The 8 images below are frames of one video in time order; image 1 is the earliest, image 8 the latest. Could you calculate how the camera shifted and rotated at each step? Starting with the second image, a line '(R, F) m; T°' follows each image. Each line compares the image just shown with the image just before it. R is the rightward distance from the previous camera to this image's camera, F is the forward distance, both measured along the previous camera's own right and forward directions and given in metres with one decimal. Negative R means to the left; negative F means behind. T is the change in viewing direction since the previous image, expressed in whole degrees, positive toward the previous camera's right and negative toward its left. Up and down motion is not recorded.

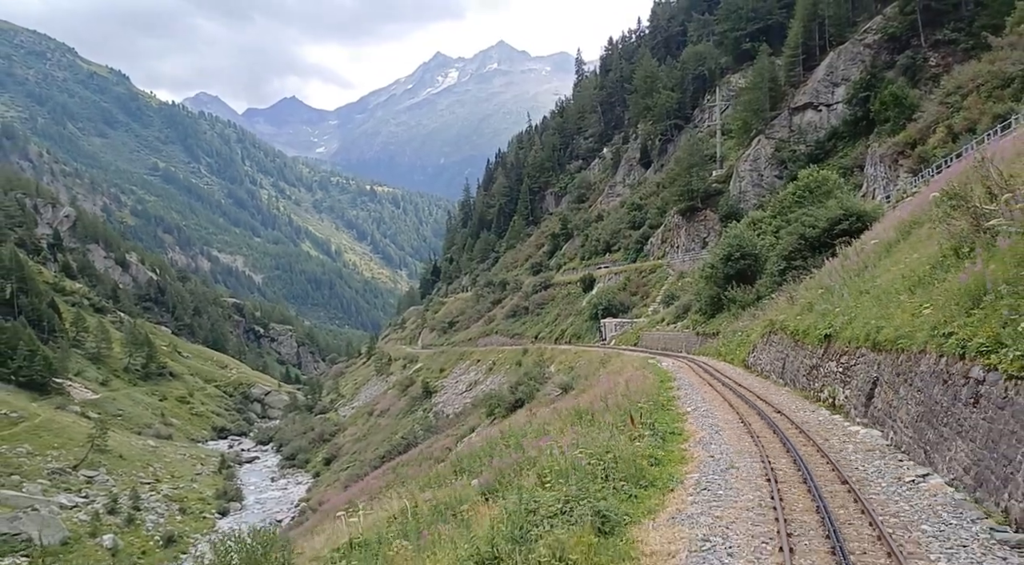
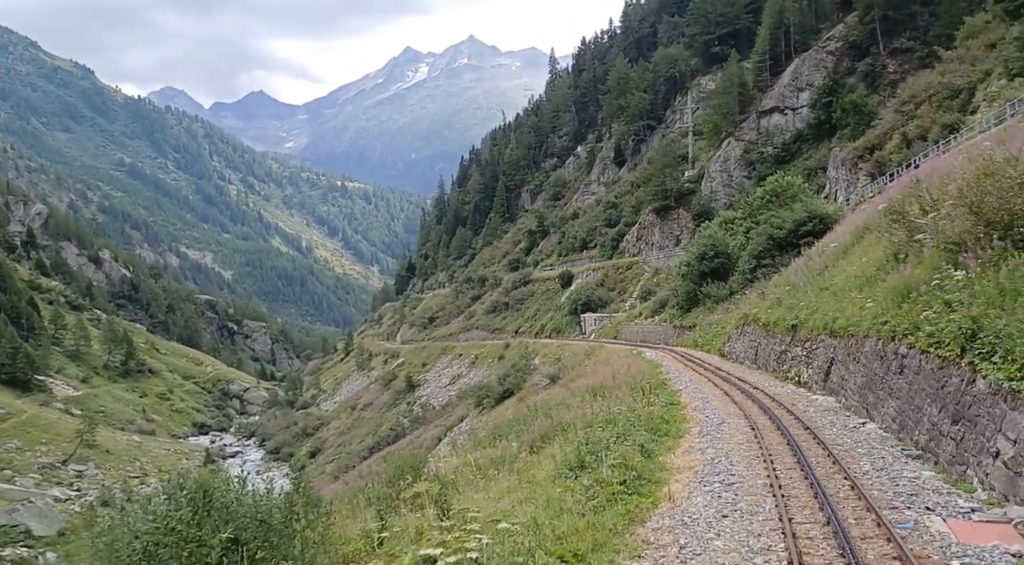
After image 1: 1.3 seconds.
(-1.0, -2.5) m; +2°
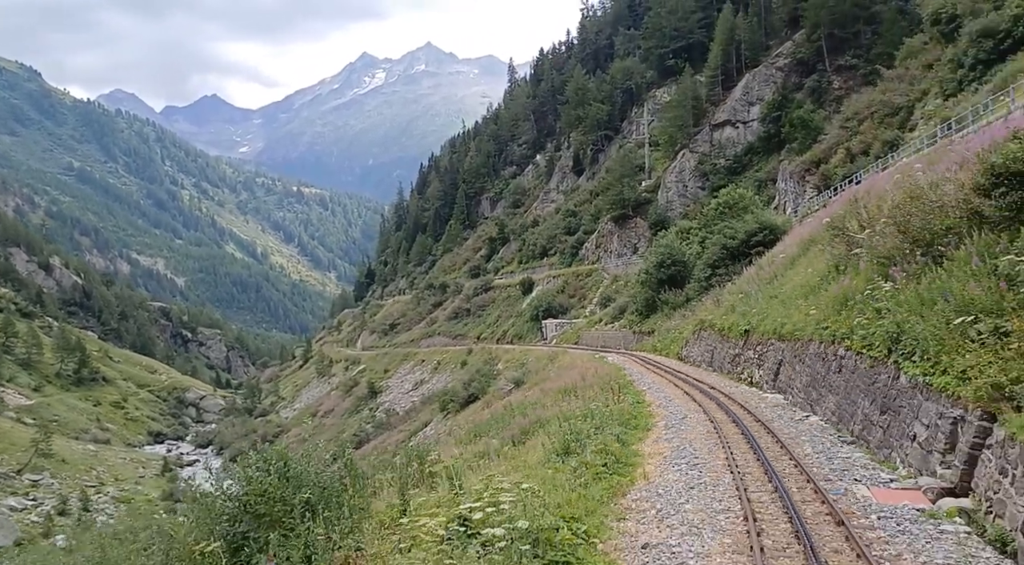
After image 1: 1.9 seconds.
(-0.4, -1.1) m; +3°
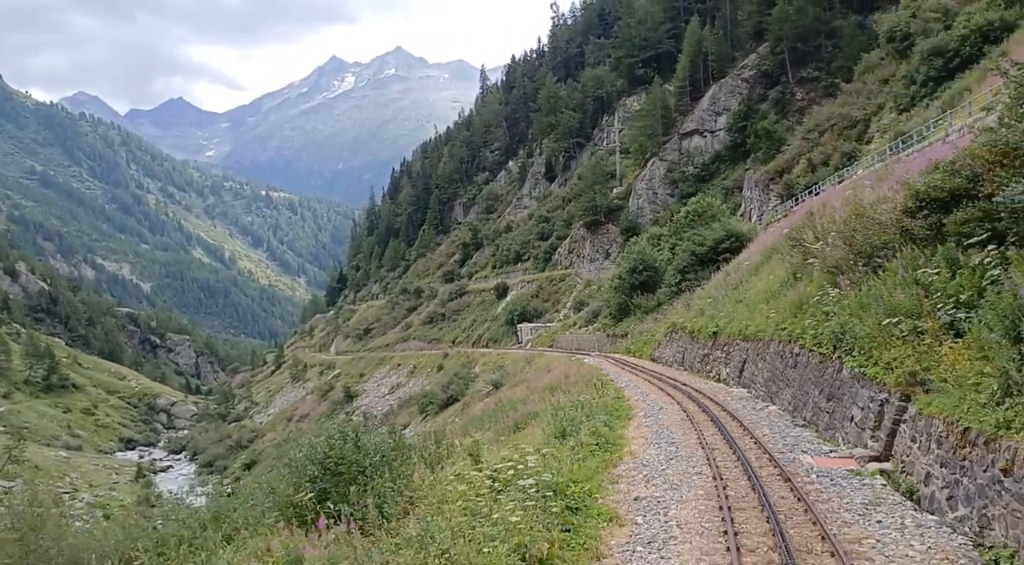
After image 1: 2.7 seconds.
(-0.4, -1.5) m; +2°
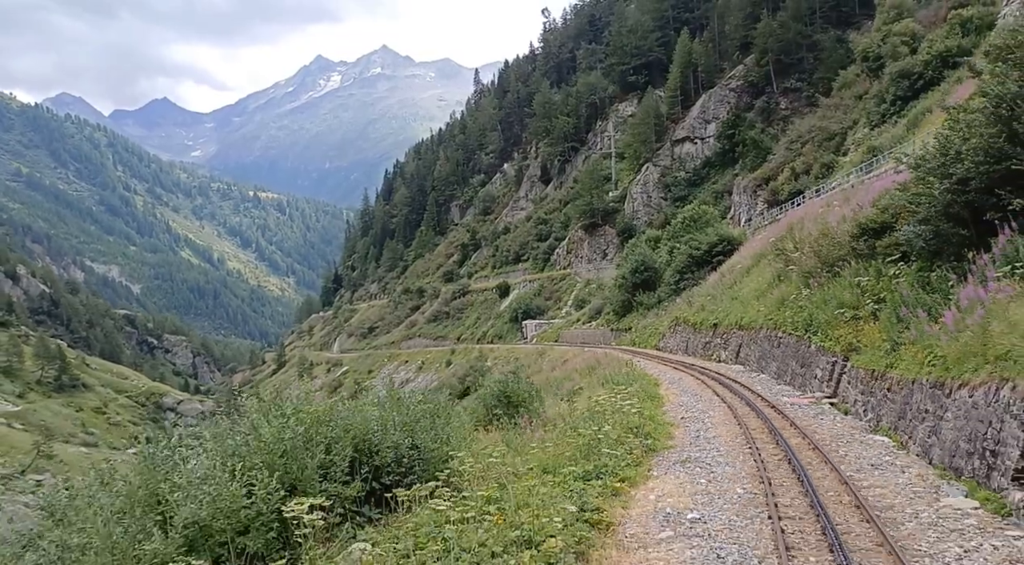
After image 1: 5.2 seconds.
(-1.5, -4.5) m; +1°
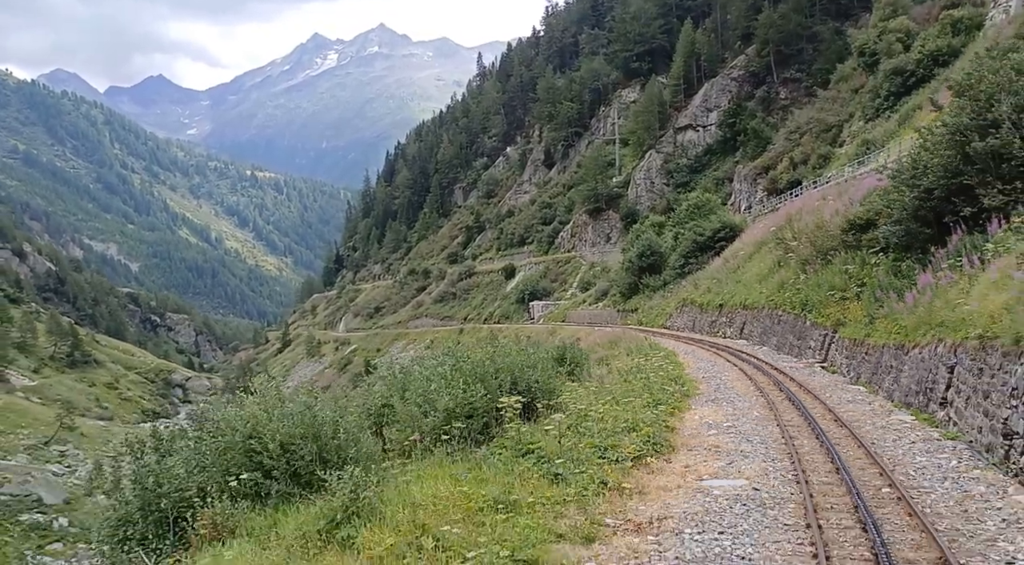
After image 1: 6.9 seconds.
(-1.0, -2.8) m; 0°
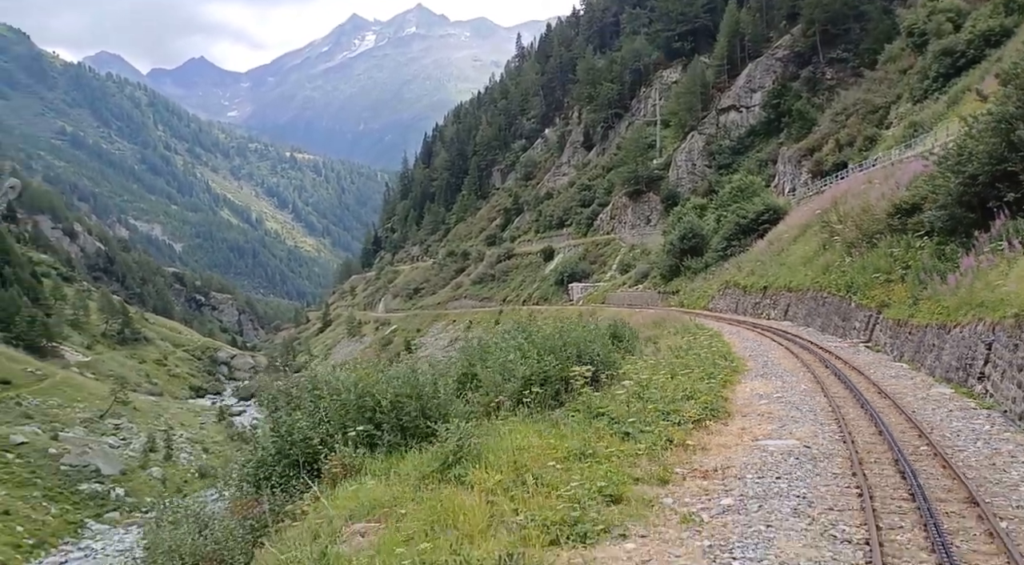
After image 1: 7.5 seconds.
(-0.3, -0.8) m; -3°
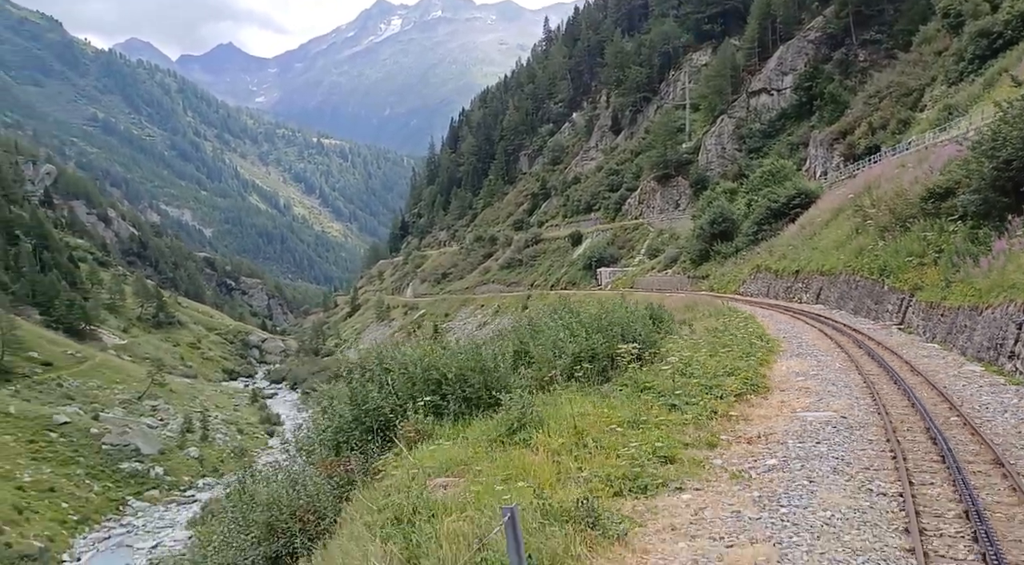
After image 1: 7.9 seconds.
(-0.3, -0.5) m; -2°
